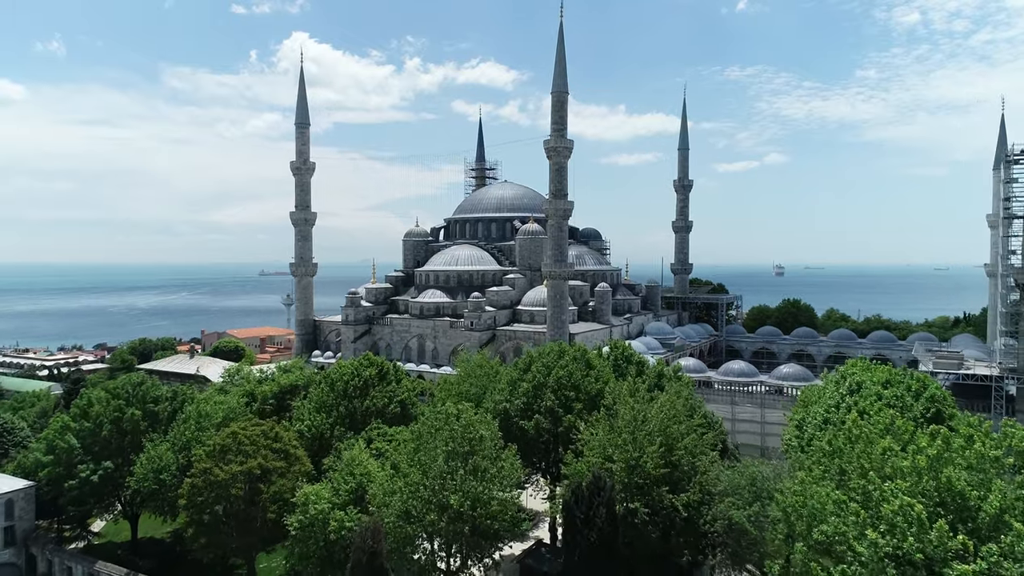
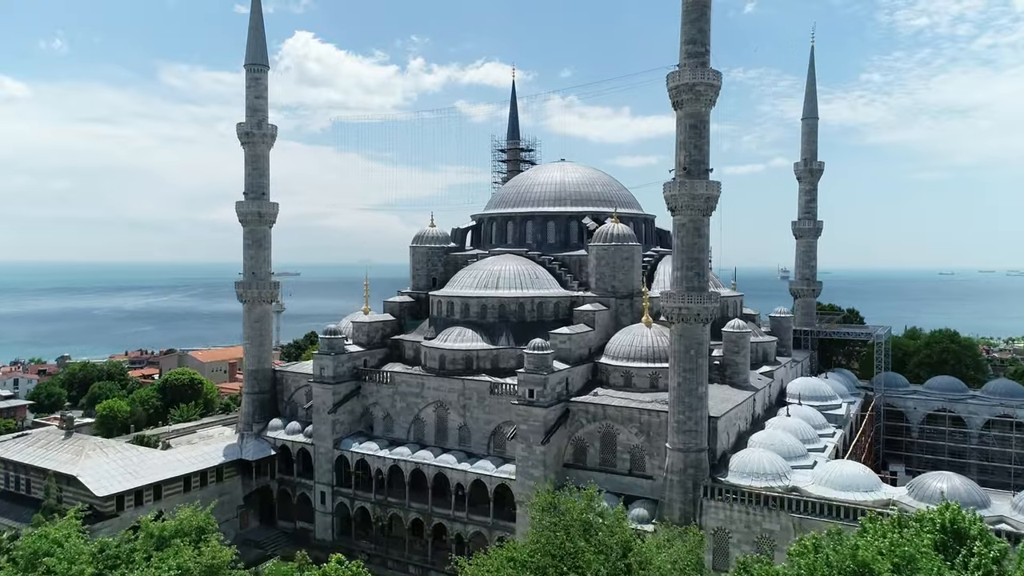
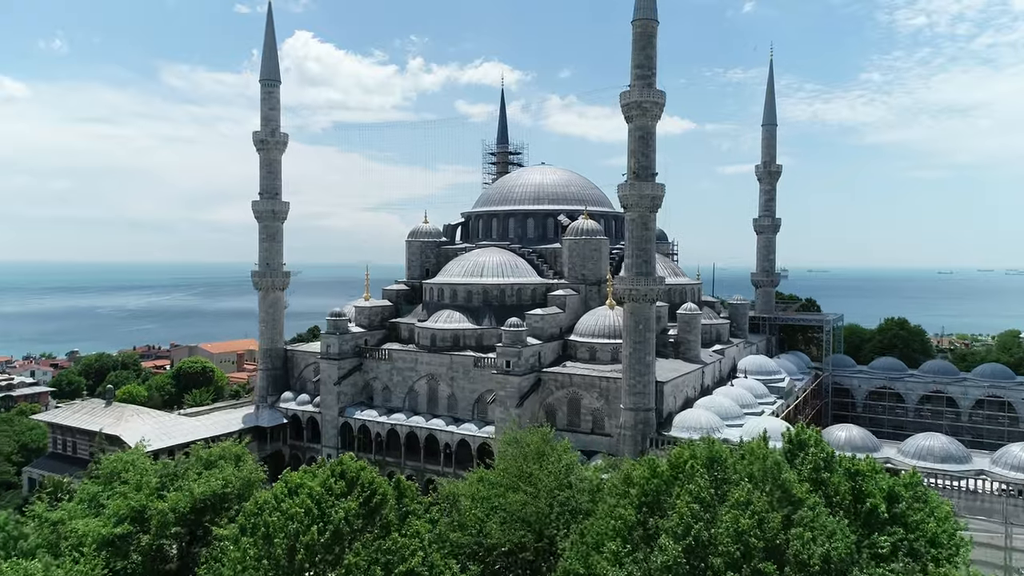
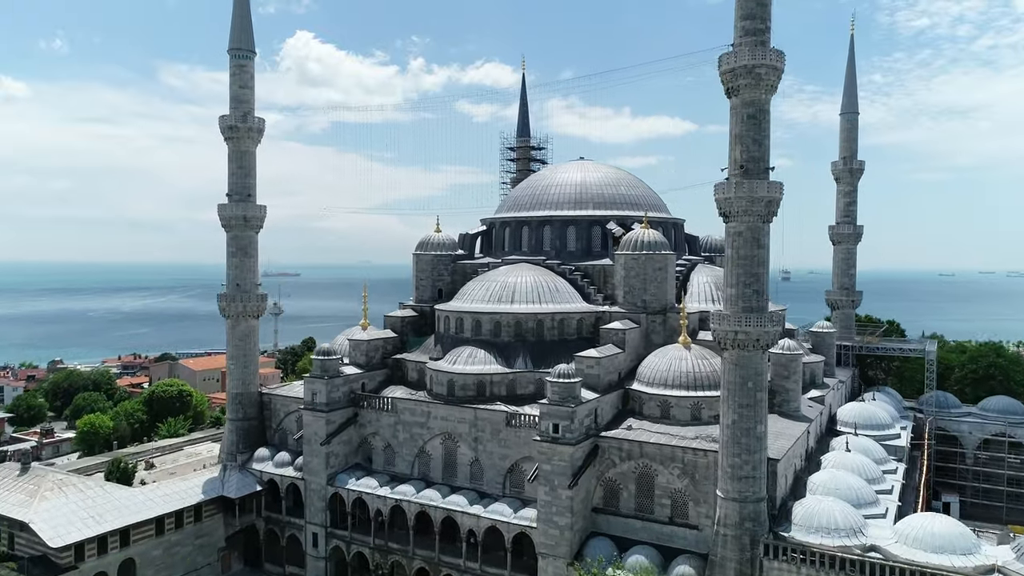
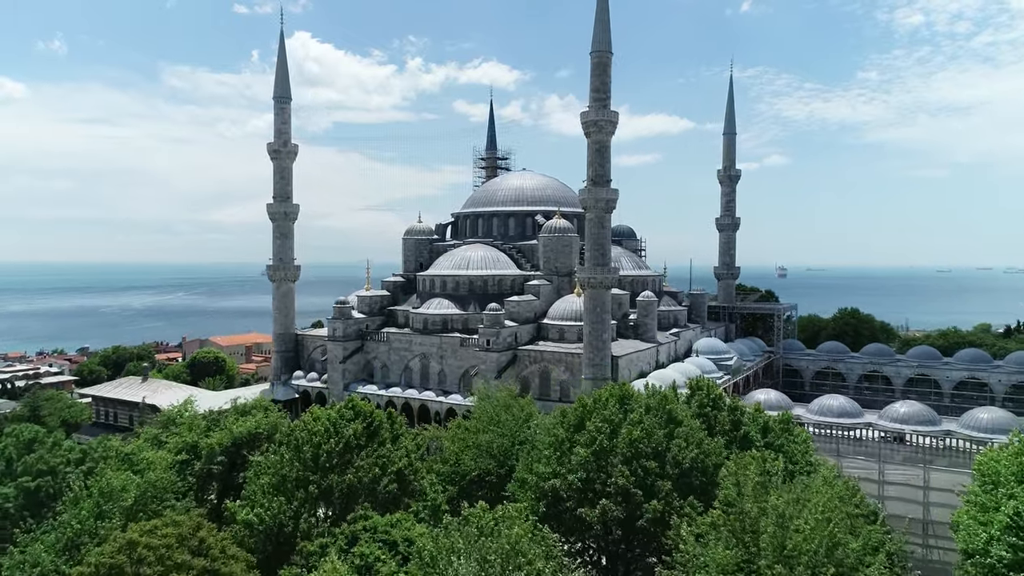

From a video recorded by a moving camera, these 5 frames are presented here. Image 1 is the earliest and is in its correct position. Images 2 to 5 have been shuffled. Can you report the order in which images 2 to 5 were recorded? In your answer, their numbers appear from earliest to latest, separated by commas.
5, 3, 2, 4
